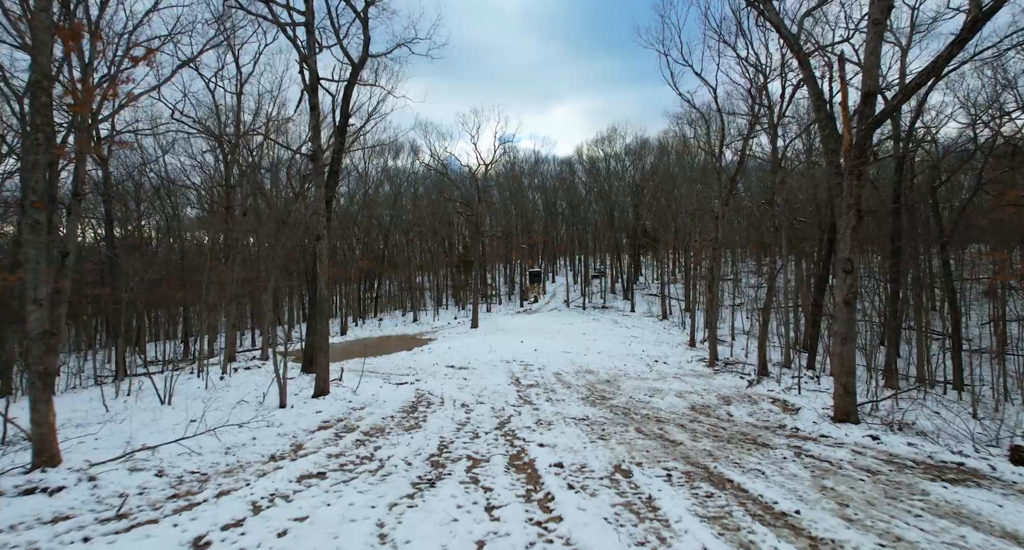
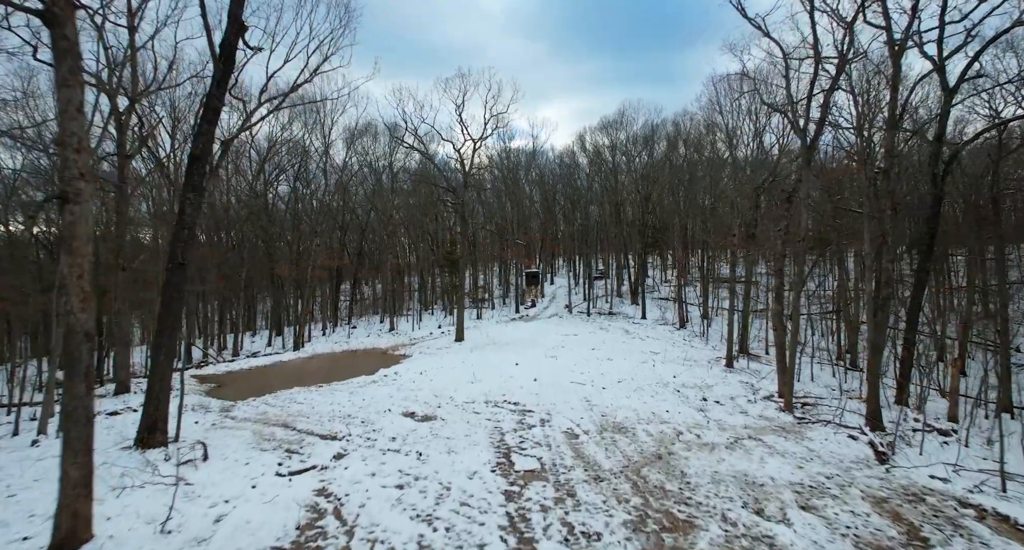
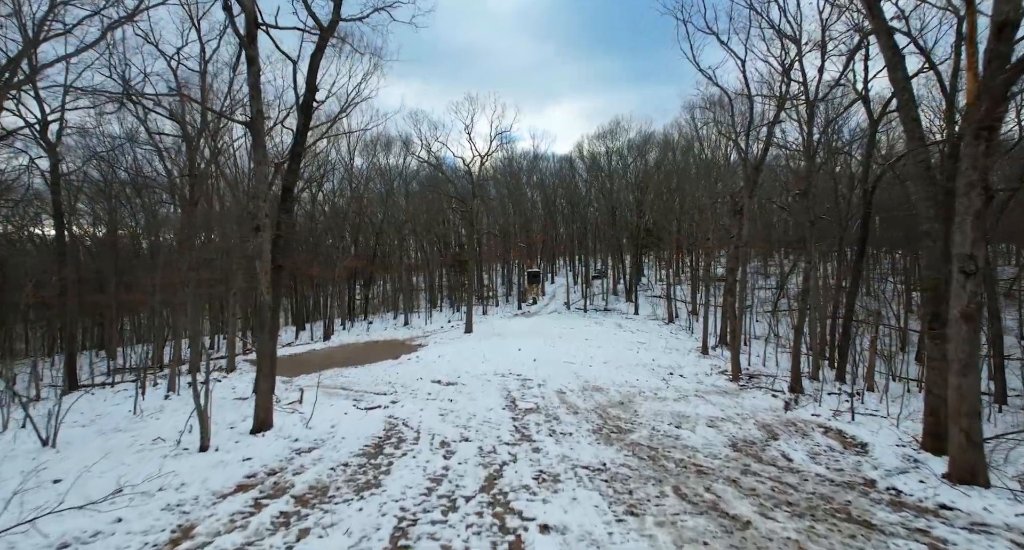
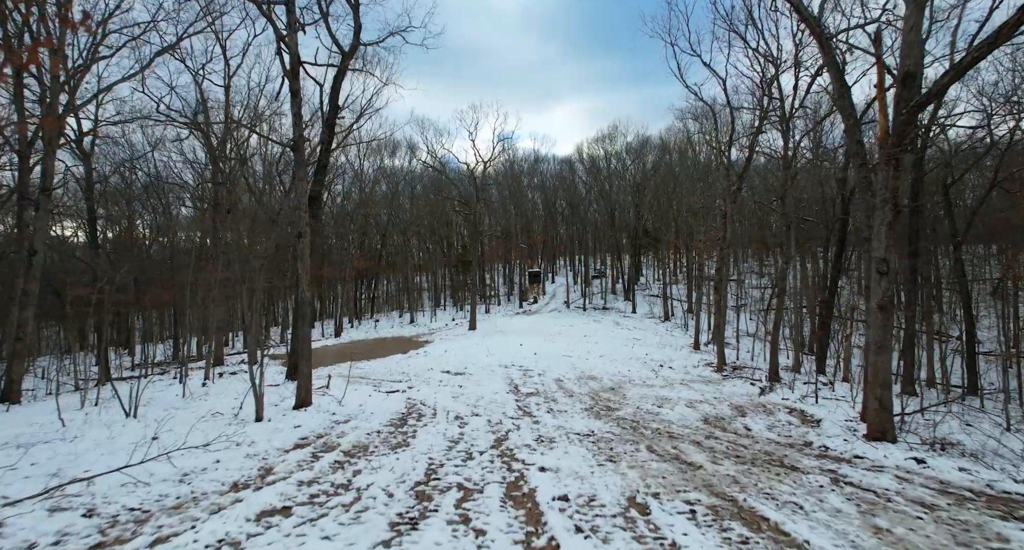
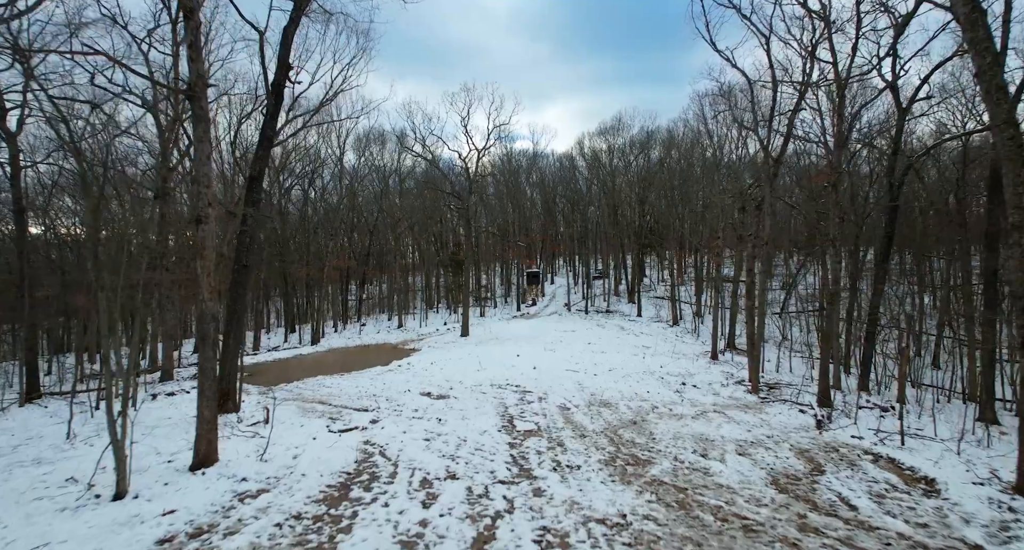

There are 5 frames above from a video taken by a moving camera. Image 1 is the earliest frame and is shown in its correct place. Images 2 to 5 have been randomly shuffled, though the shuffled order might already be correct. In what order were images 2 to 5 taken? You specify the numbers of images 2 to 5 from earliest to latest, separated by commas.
4, 3, 5, 2
